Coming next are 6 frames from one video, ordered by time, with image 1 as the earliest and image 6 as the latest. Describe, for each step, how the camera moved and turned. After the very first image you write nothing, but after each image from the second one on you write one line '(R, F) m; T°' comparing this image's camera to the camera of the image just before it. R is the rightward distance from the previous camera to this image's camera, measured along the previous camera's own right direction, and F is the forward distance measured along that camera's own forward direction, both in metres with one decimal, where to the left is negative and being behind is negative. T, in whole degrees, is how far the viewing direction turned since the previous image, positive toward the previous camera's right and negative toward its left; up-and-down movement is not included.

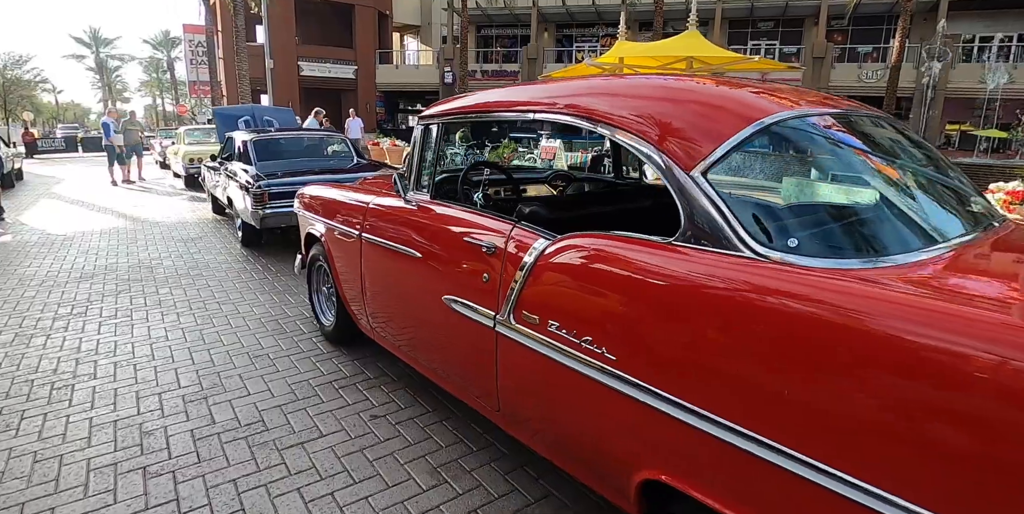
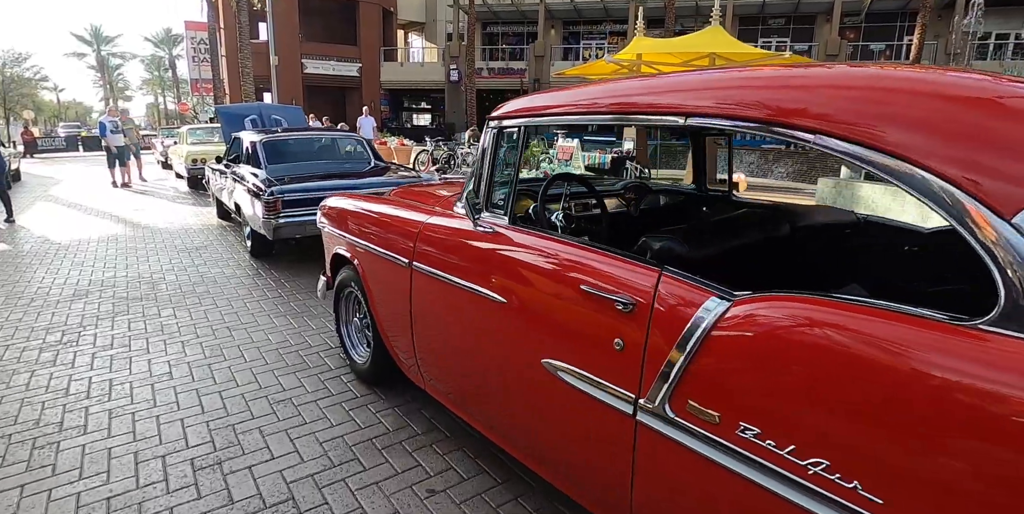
(-0.4, +0.6) m; 0°
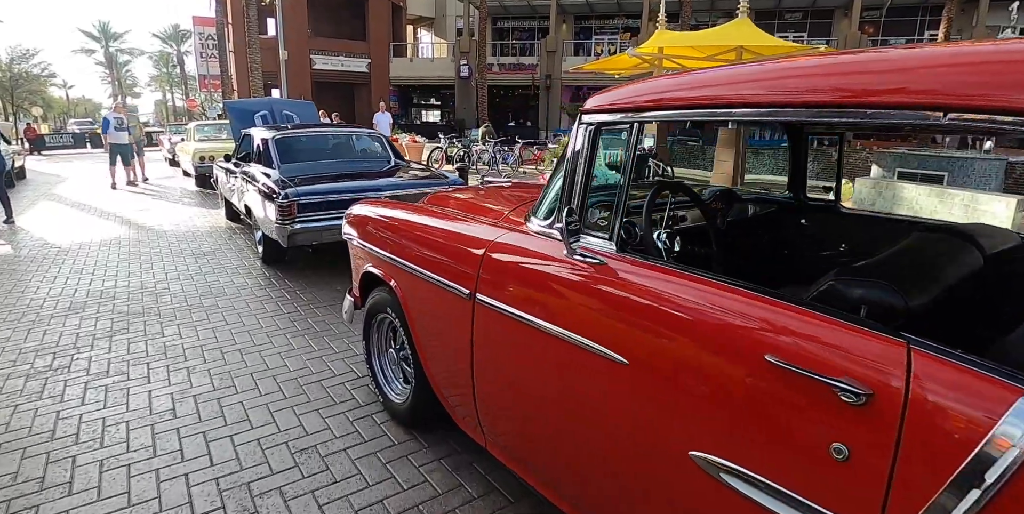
(-0.3, +0.6) m; -1°
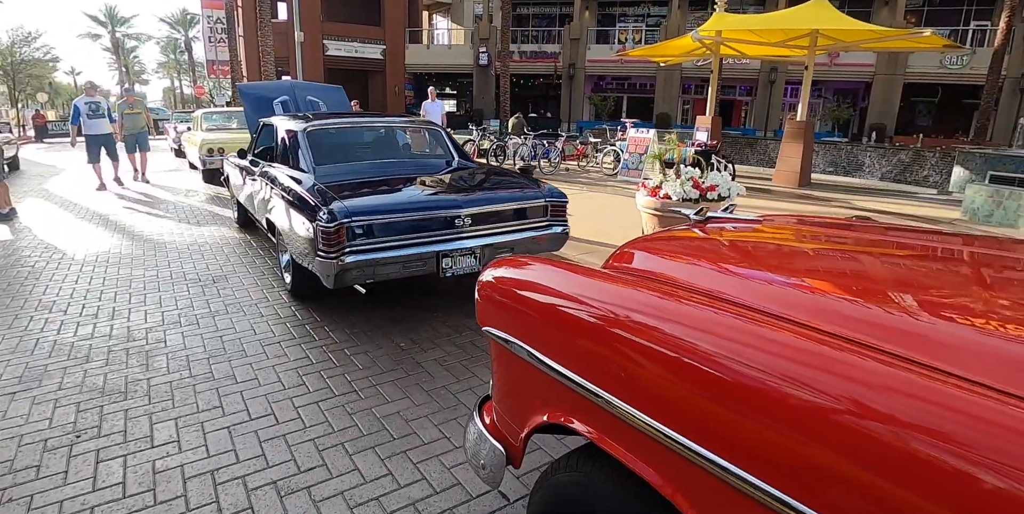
(-1.0, +1.6) m; -1°
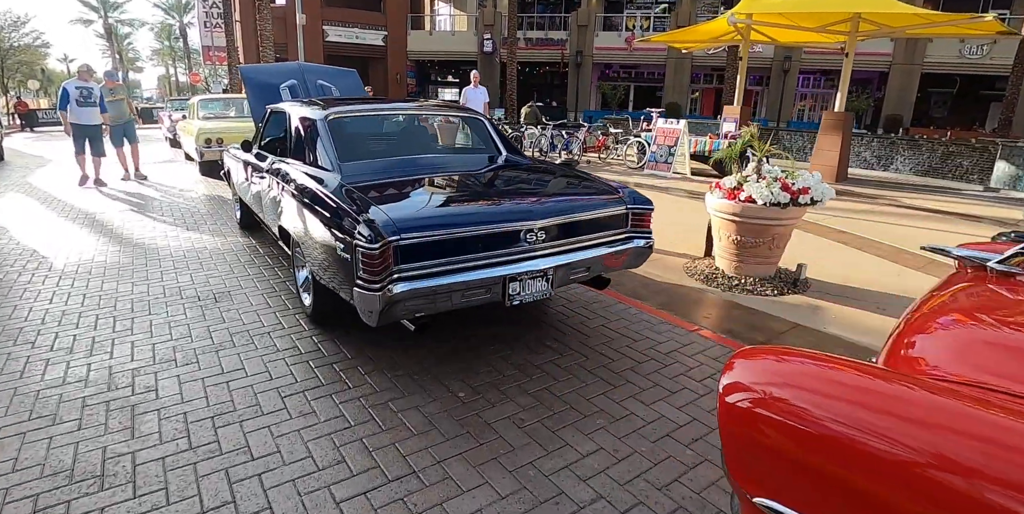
(-0.5, +0.9) m; 0°
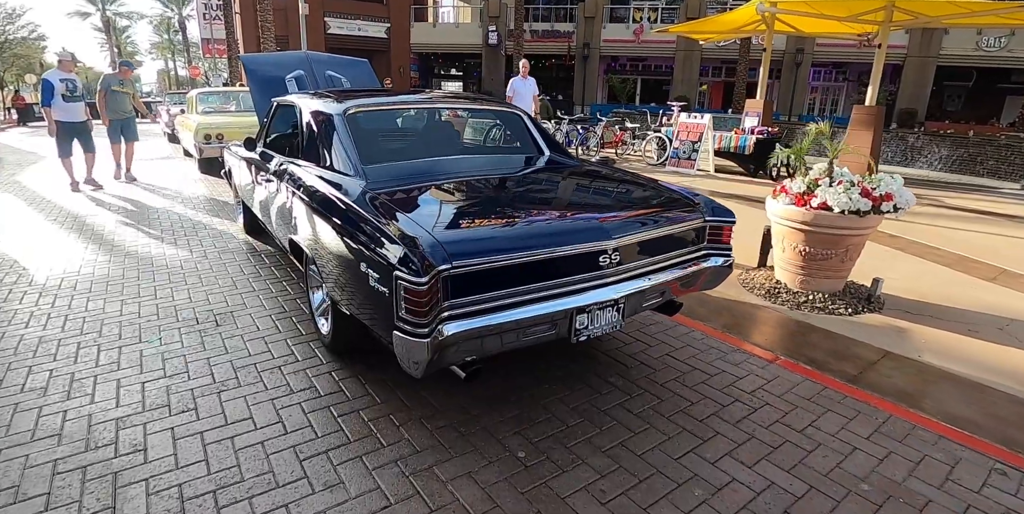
(-0.3, +0.6) m; 0°
